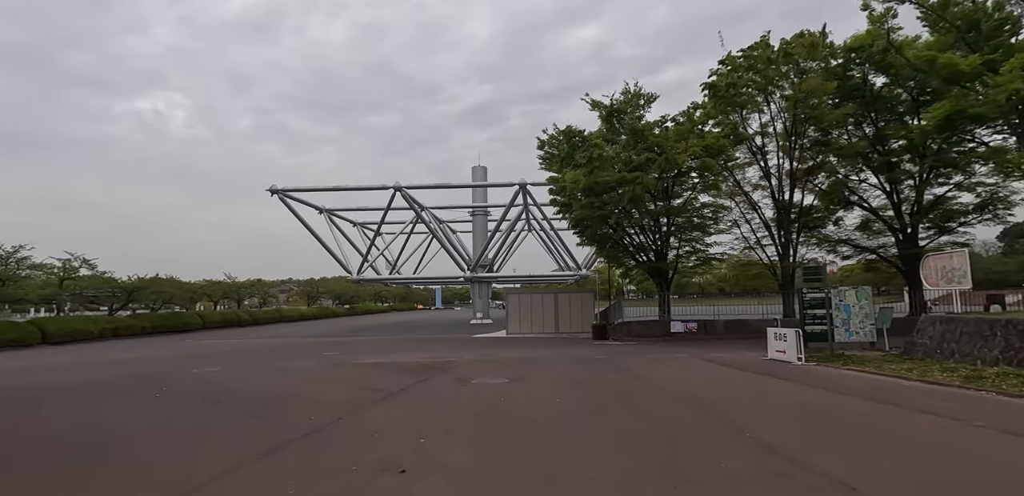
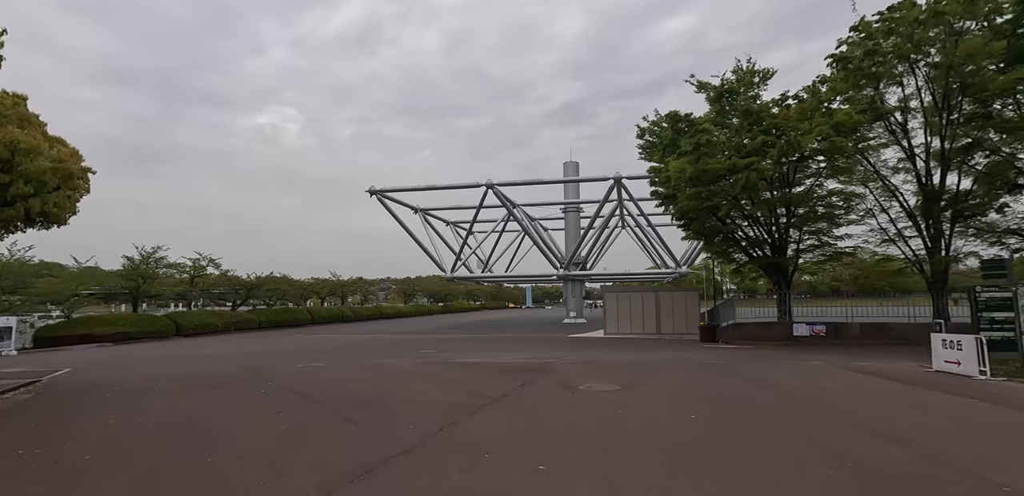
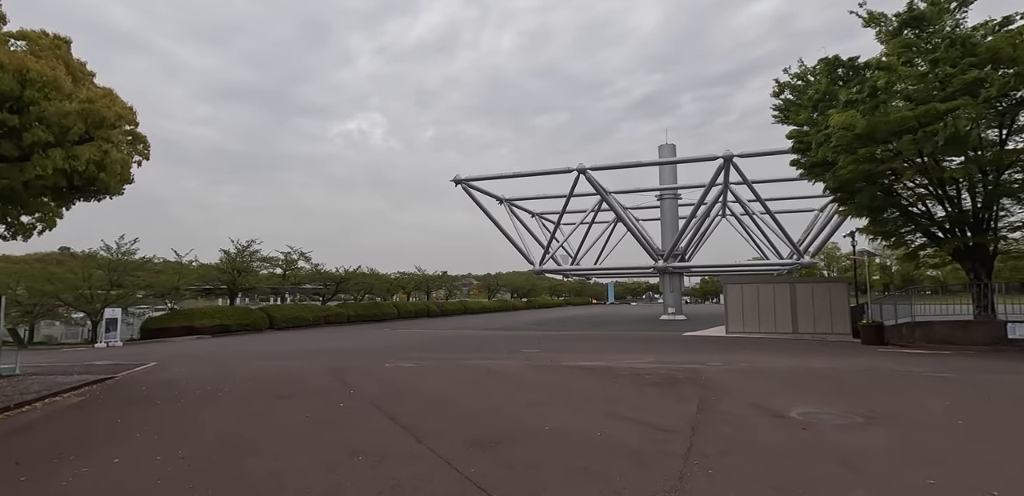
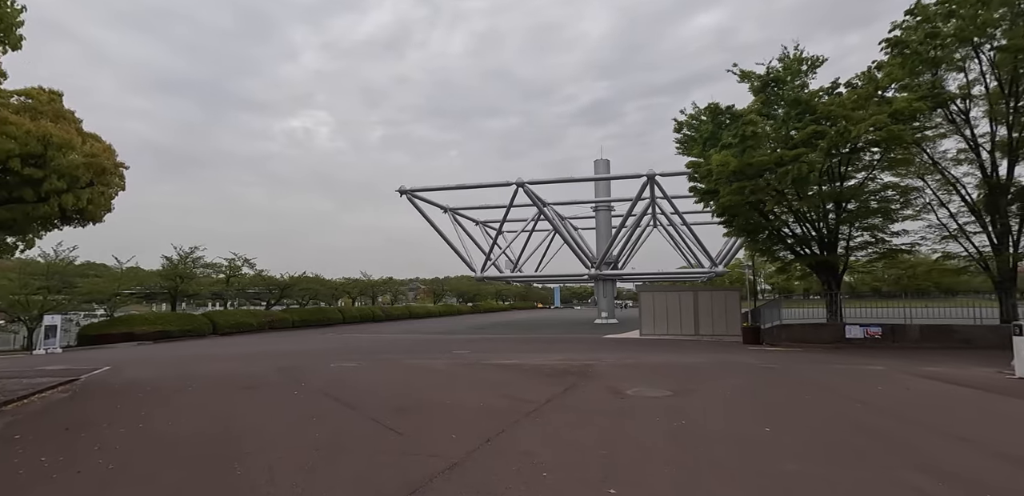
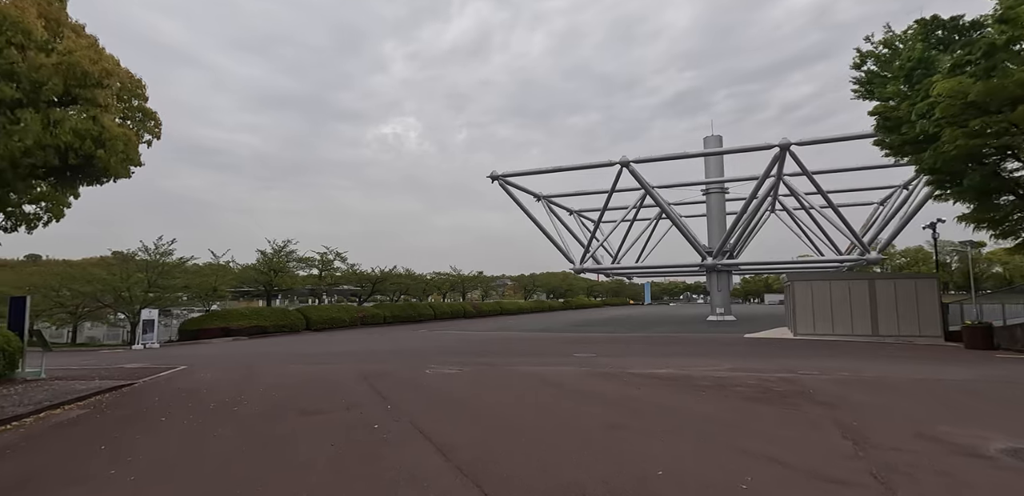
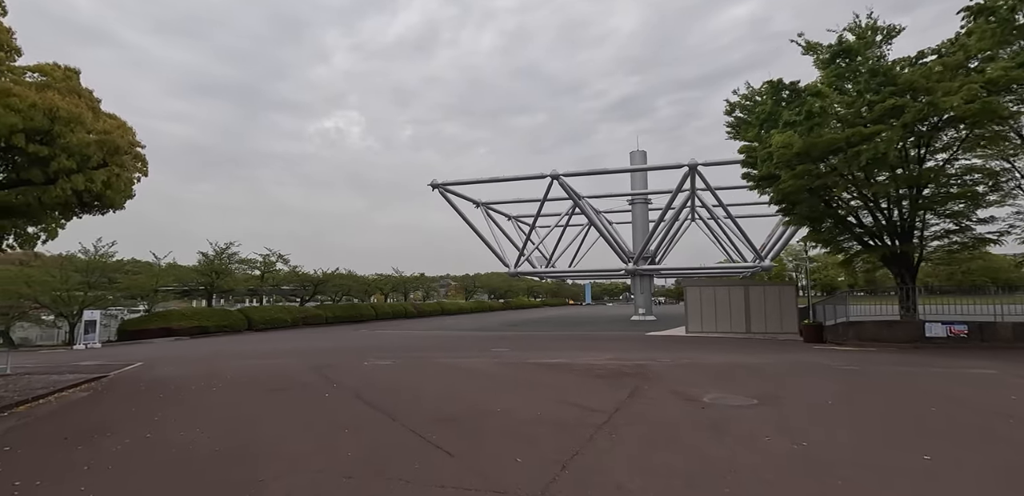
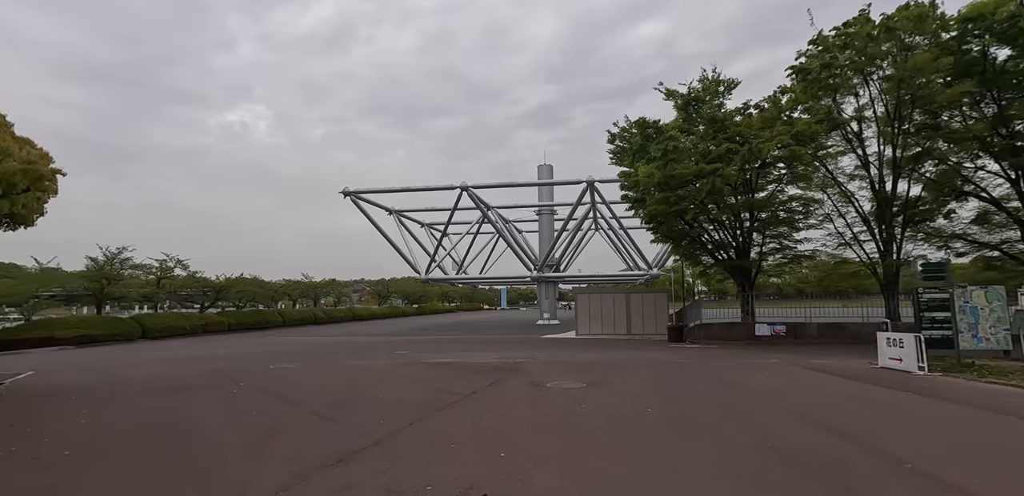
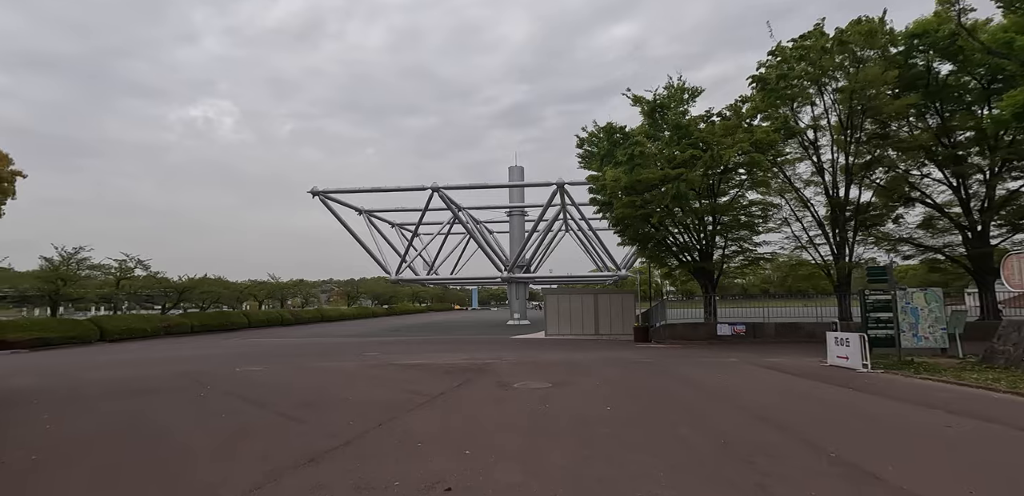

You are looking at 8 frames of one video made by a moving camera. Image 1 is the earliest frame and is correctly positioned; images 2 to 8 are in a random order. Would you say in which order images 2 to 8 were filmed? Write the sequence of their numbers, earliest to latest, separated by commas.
8, 7, 2, 4, 6, 3, 5
